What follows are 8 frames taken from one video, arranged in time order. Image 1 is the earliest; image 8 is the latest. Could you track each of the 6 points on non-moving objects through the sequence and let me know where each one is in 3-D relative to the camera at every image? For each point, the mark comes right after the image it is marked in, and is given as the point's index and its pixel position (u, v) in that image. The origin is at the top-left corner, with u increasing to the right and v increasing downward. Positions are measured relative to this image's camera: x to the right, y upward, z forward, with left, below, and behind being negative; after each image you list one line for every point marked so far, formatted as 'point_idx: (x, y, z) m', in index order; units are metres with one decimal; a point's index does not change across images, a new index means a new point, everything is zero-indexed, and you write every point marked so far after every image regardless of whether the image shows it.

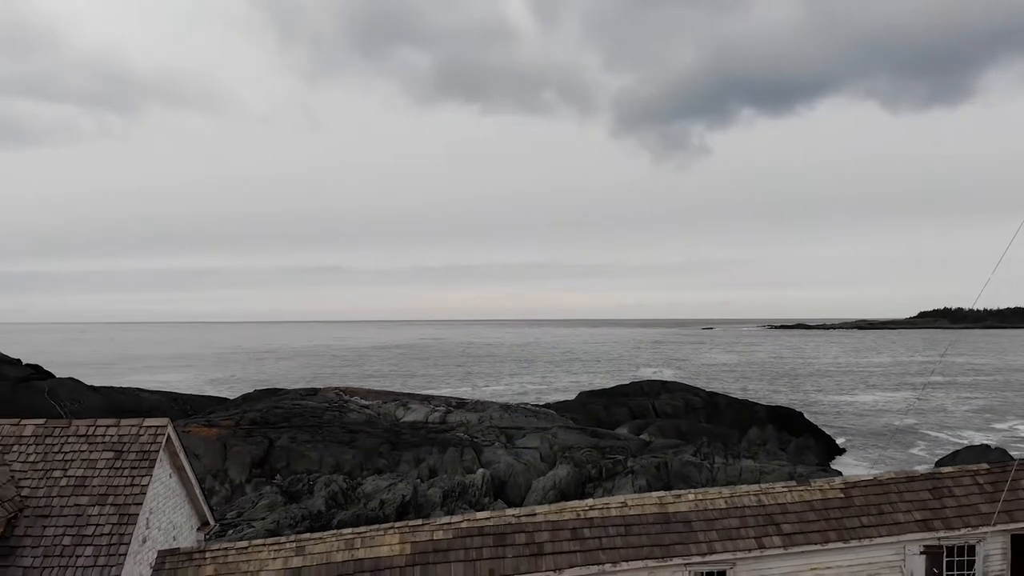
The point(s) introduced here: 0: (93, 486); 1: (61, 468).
0: (-6.2, -2.9, +9.1) m
1: (-6.8, -2.7, +9.3) m
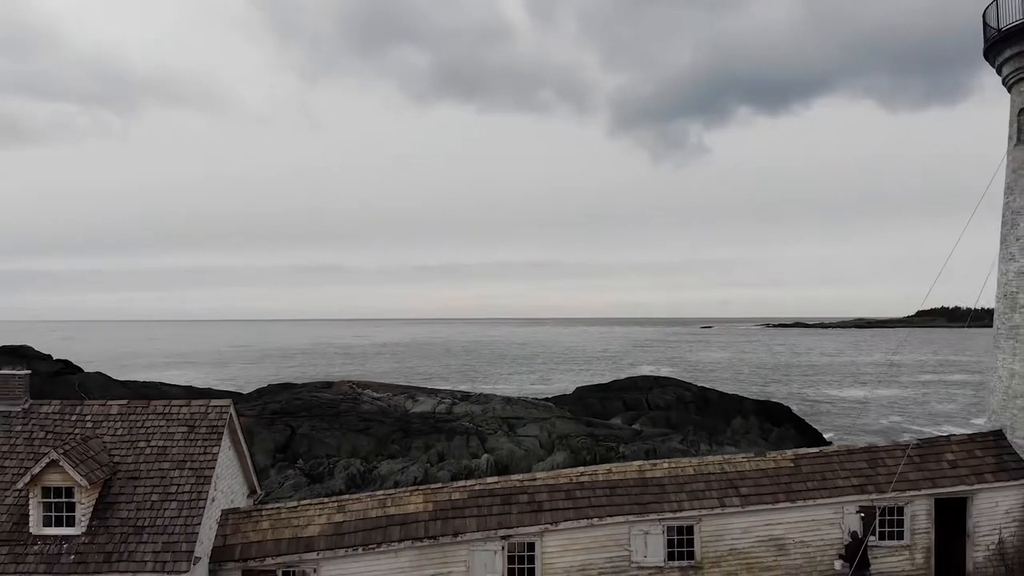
0: (-6.1, -3.0, +11.0) m
1: (-6.7, -2.8, +11.2) m
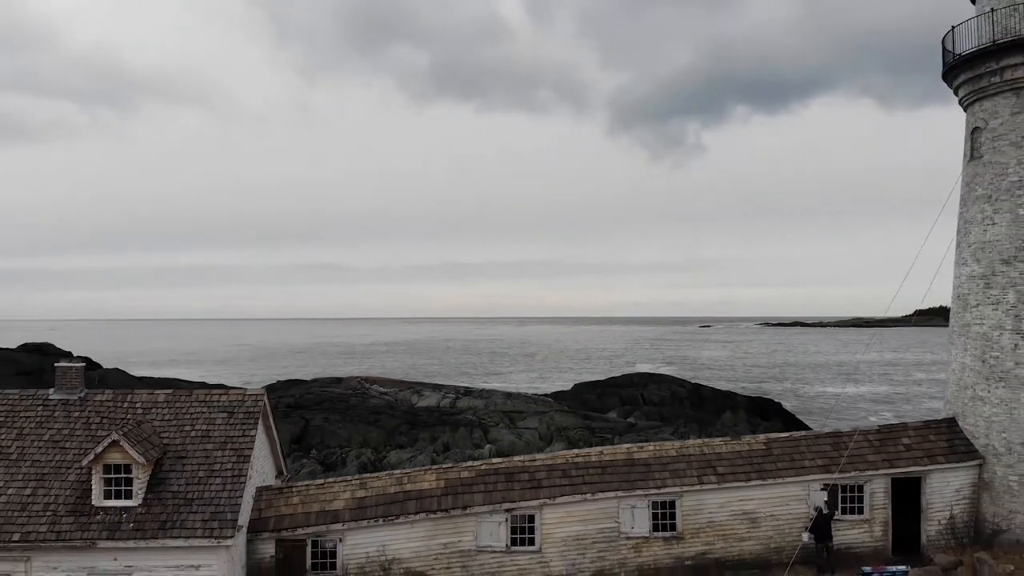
0: (-6.0, -3.0, +12.5) m
1: (-6.7, -2.8, +12.6) m
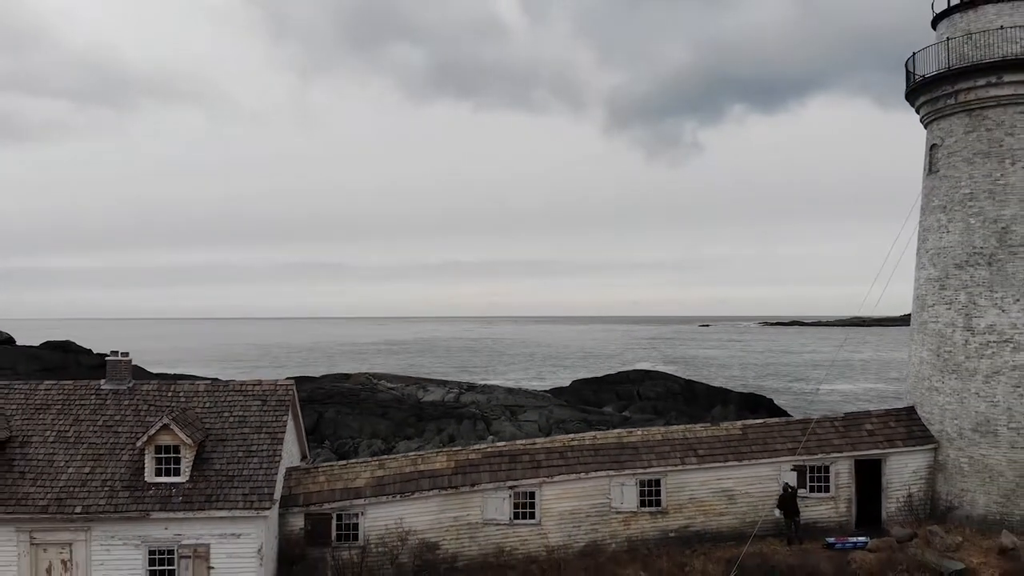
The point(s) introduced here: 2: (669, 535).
0: (-6.0, -3.1, +14.0) m
1: (-6.6, -2.8, +14.2) m
2: (+3.7, -5.9, +14.5) m
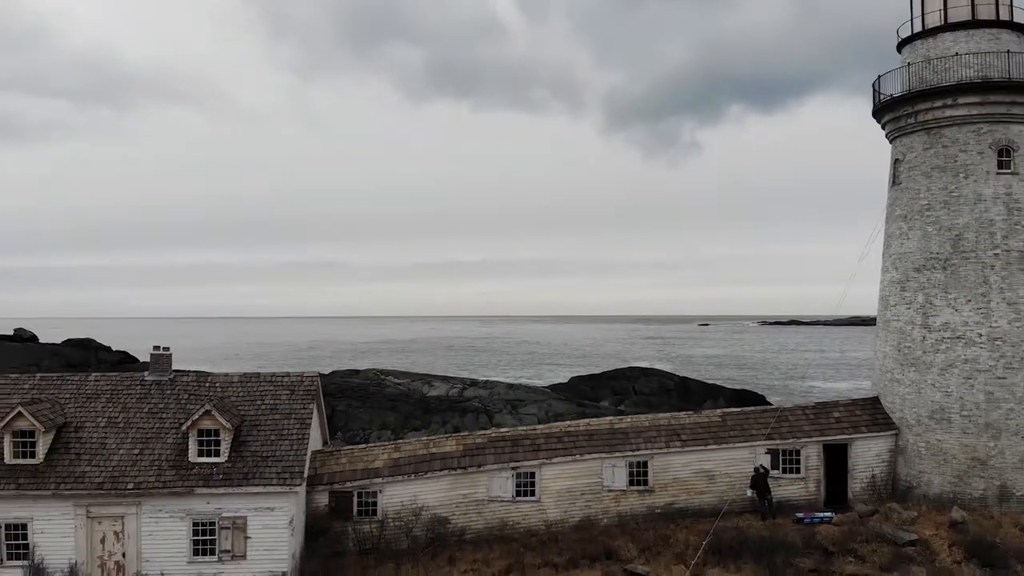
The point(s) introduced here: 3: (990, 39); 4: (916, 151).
0: (-5.9, -3.1, +15.7) m
1: (-6.5, -2.9, +15.8) m
2: (+3.8, -5.9, +16.1) m
3: (+13.2, +6.9, +16.9) m
4: (+11.6, +3.9, +17.6) m
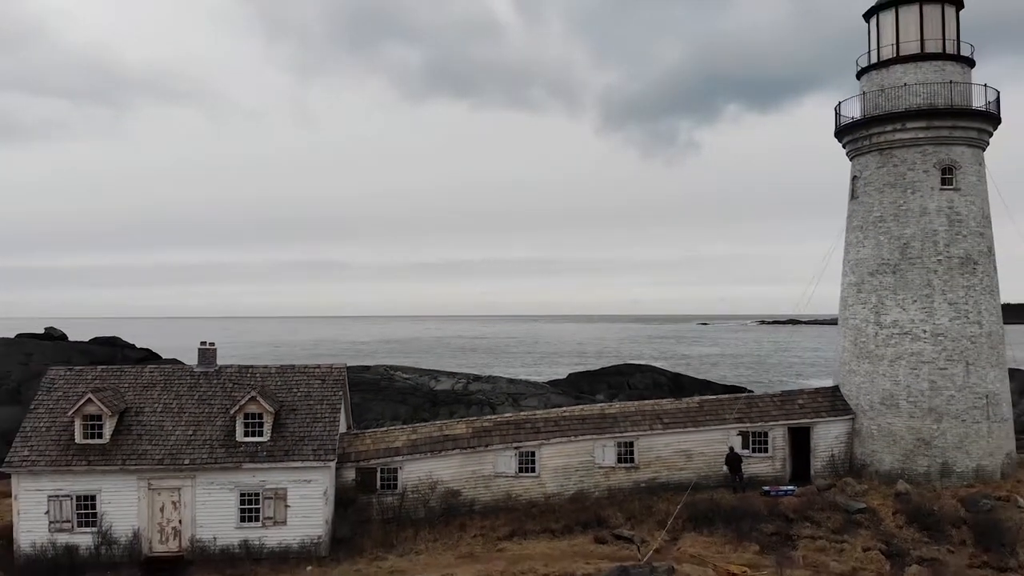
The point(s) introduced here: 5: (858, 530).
0: (-5.8, -3.2, +18.0) m
1: (-6.5, -3.0, +18.1) m
2: (+3.9, -6.0, +18.5) m
3: (+13.3, +6.9, +19.2) m
4: (+11.7, +3.9, +19.9) m
5: (+9.4, -6.6, +16.6) m
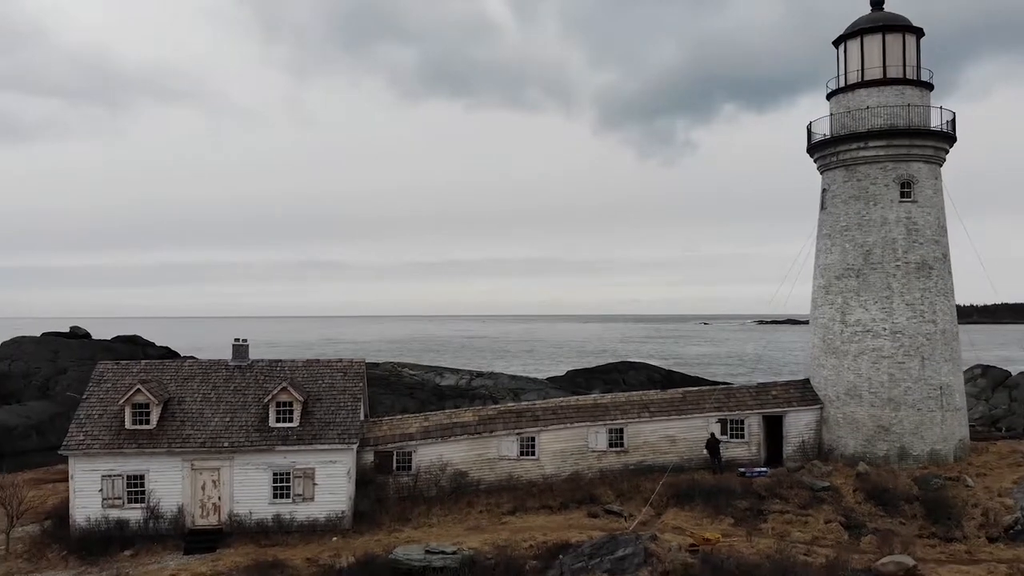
0: (-5.8, -3.3, +20.1) m
1: (-6.4, -3.0, +20.2) m
2: (+4.0, -6.0, +20.6) m
3: (+13.4, +6.8, +21.3) m
4: (+11.8, +3.8, +22.1) m
5: (+9.5, -6.6, +18.7) m
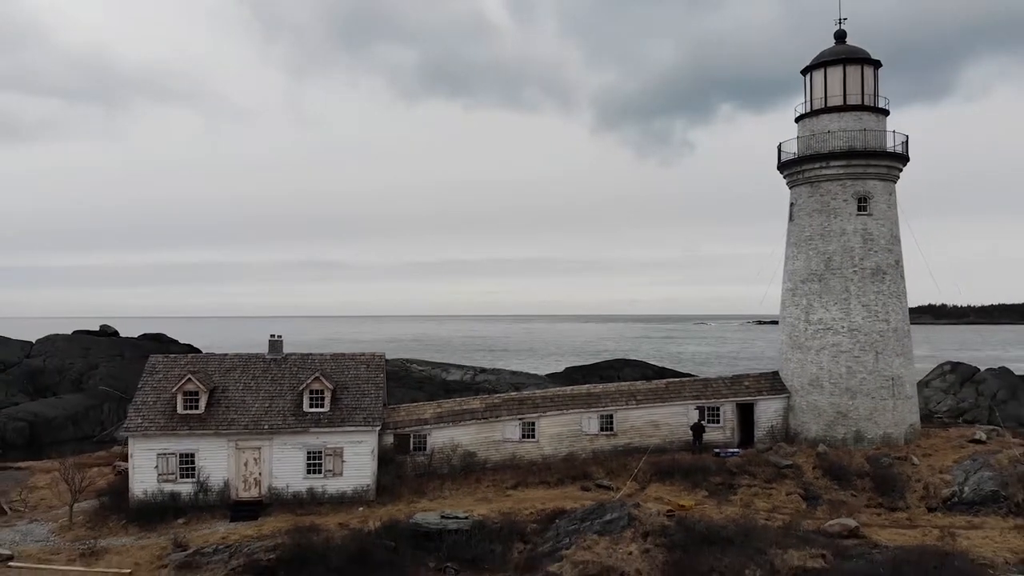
0: (-5.6, -3.4, +22.9) m
1: (-6.3, -3.1, +23.0) m
2: (+4.1, -6.1, +23.4) m
3: (+13.5, +6.7, +24.1) m
4: (+11.9, +3.7, +24.9) m
5: (+9.6, -6.7, +21.5) m
